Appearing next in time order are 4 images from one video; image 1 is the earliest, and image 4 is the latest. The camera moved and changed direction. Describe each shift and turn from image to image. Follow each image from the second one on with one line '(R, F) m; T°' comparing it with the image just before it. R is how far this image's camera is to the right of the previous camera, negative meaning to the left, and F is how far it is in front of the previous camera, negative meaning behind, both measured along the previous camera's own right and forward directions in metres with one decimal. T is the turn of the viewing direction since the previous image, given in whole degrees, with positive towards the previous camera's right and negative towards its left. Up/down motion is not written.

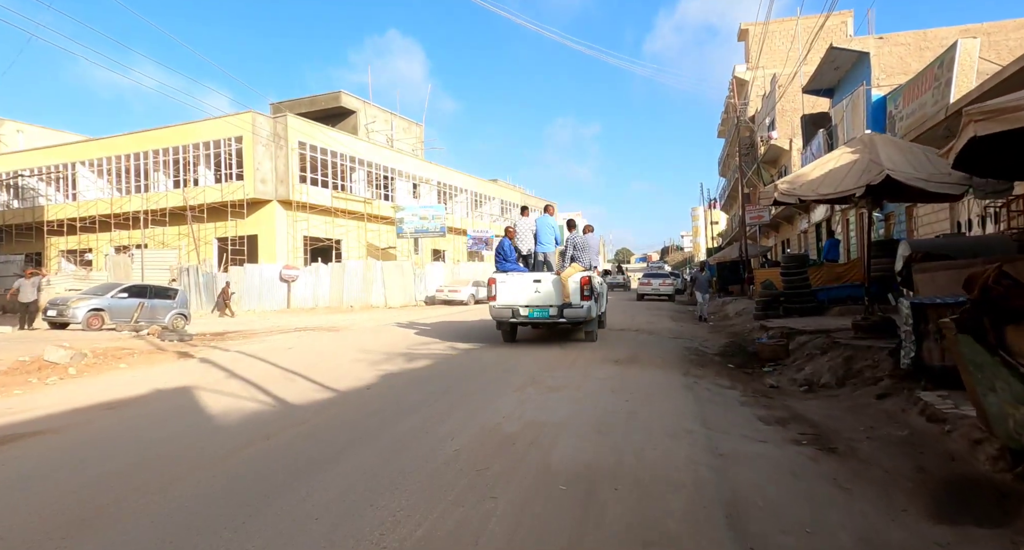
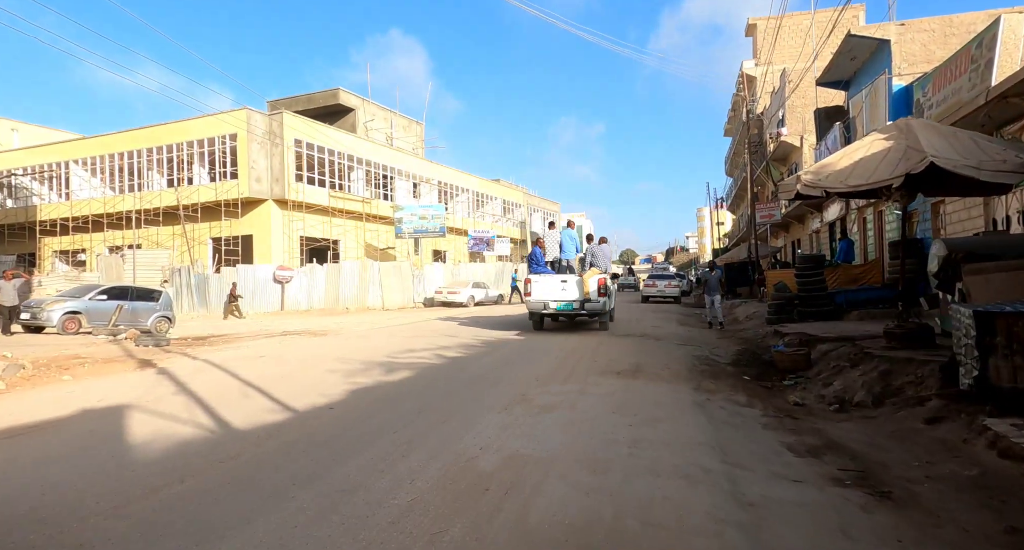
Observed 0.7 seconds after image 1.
(+0.2, +0.9) m; 0°
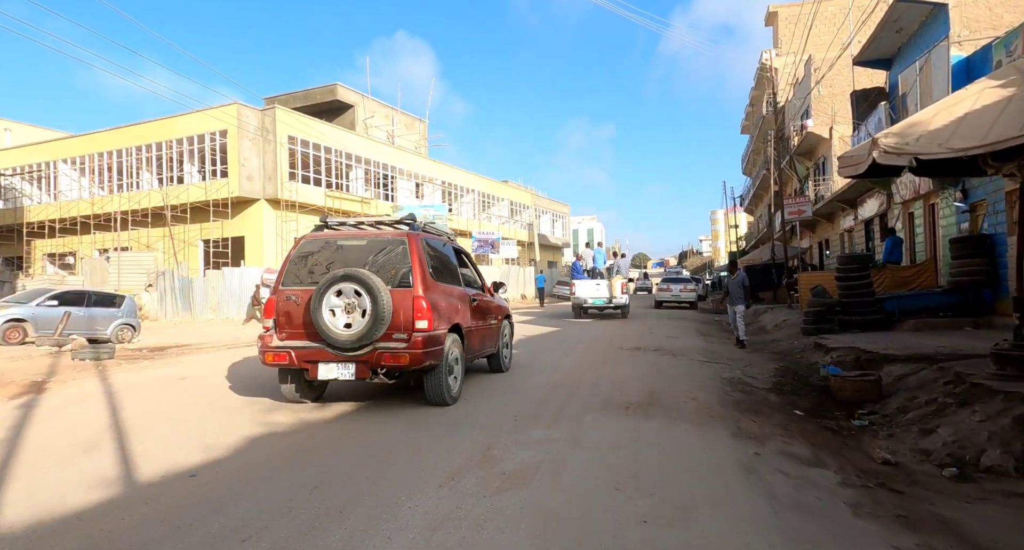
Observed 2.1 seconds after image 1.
(+0.4, +2.0) m; -1°
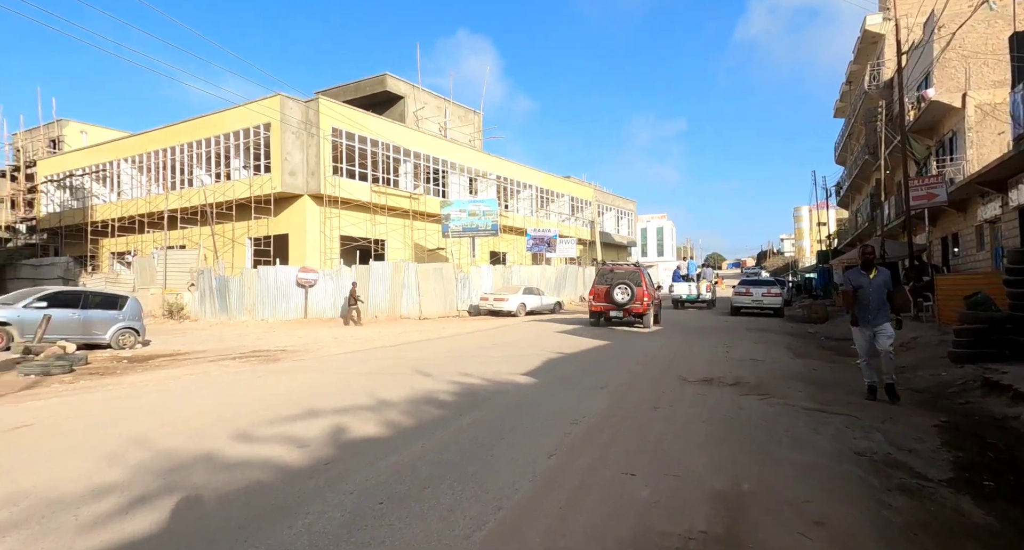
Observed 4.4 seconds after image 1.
(+0.7, +3.0) m; -7°
